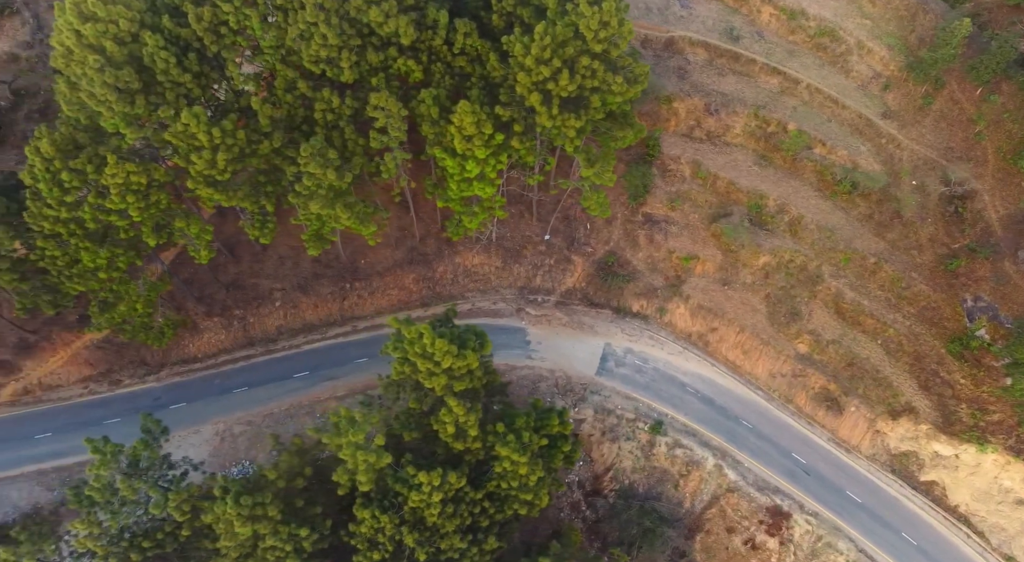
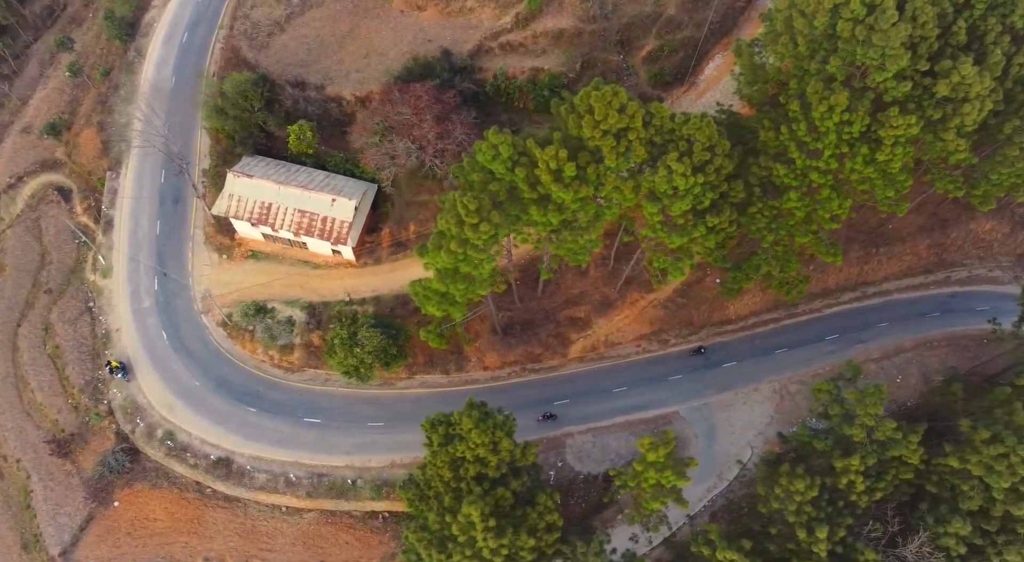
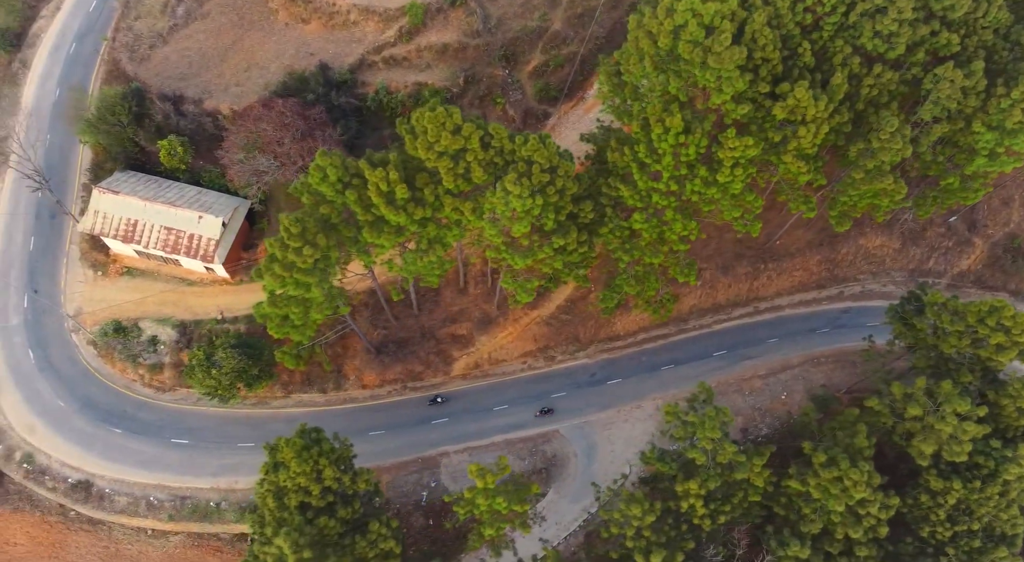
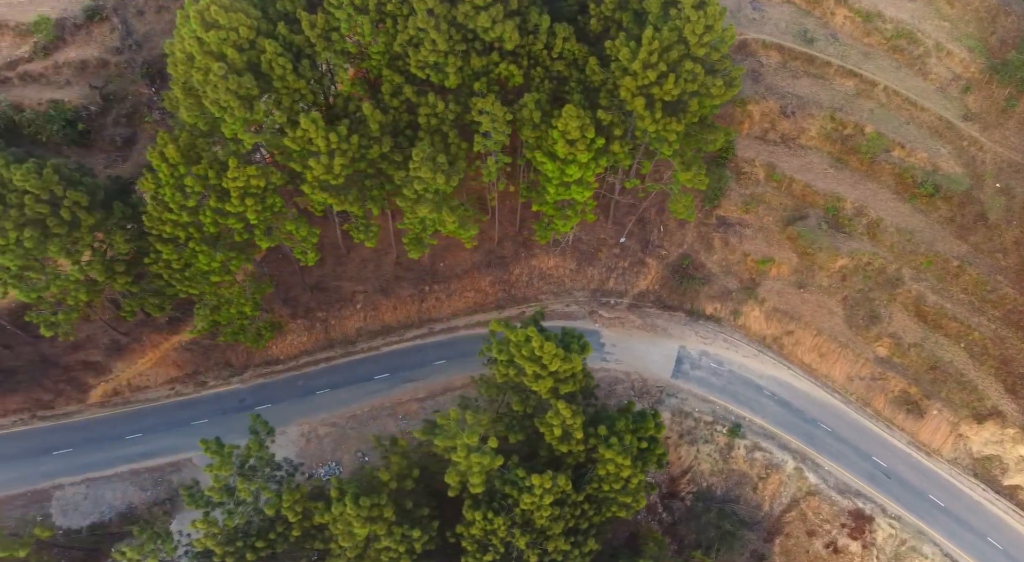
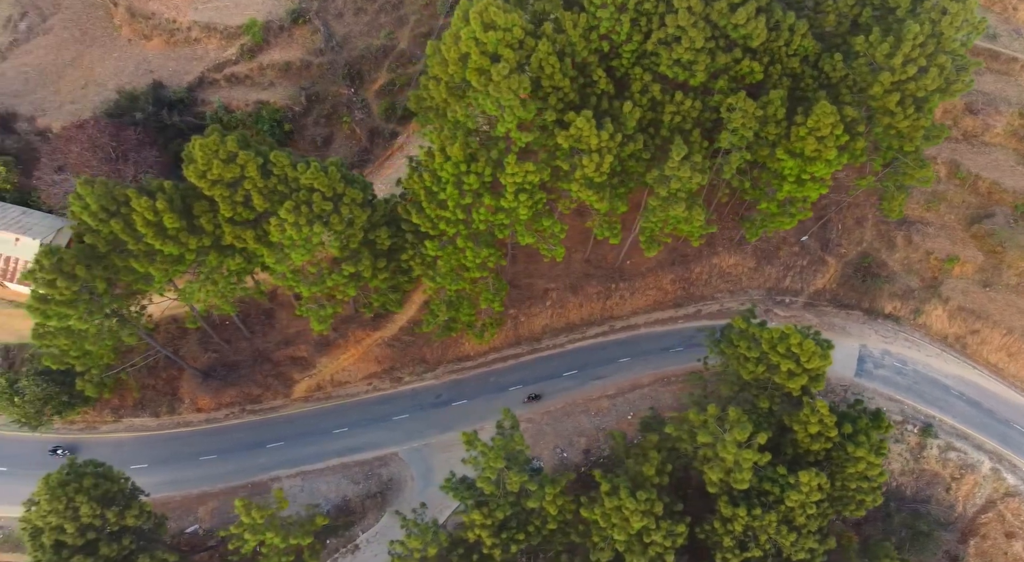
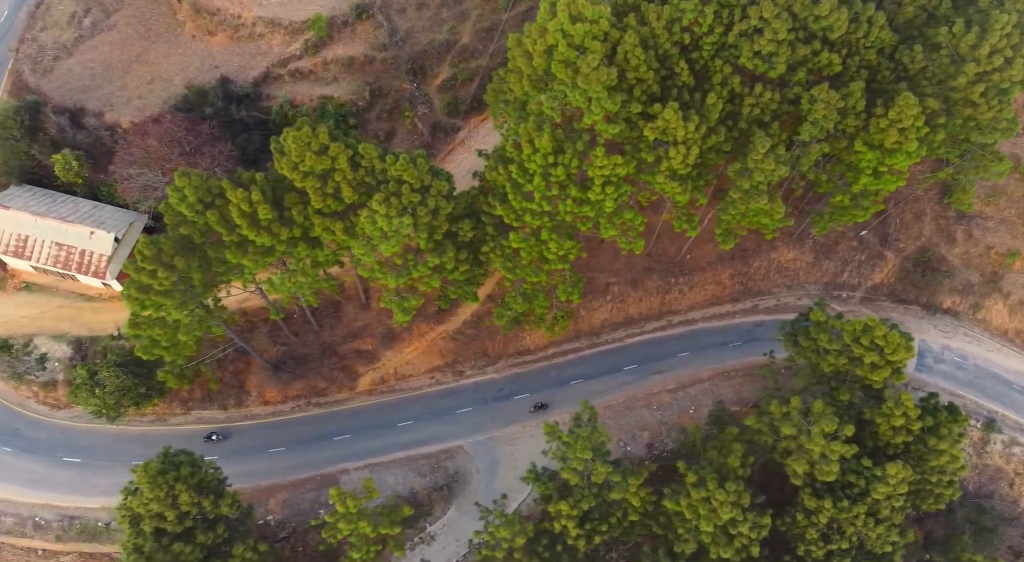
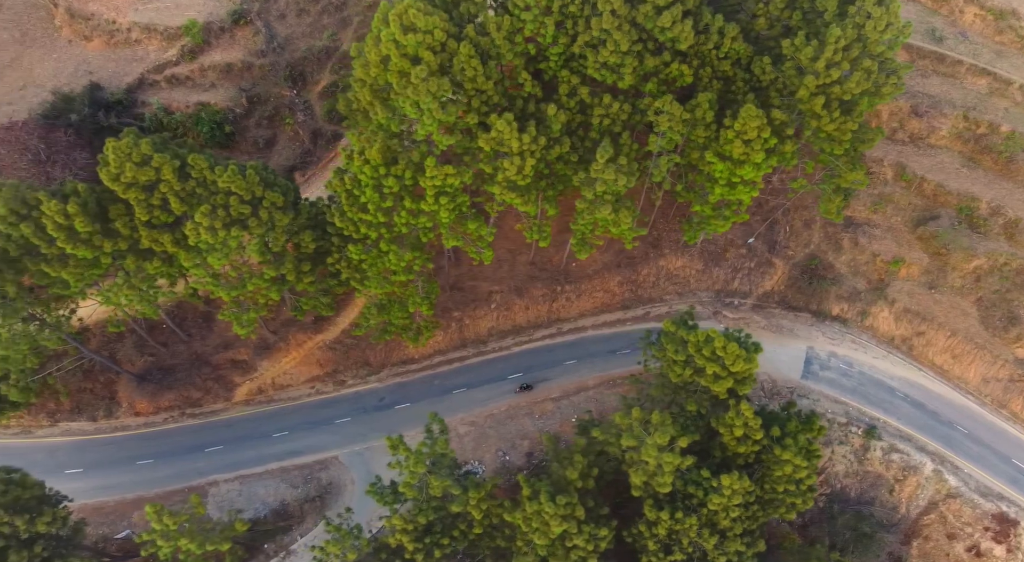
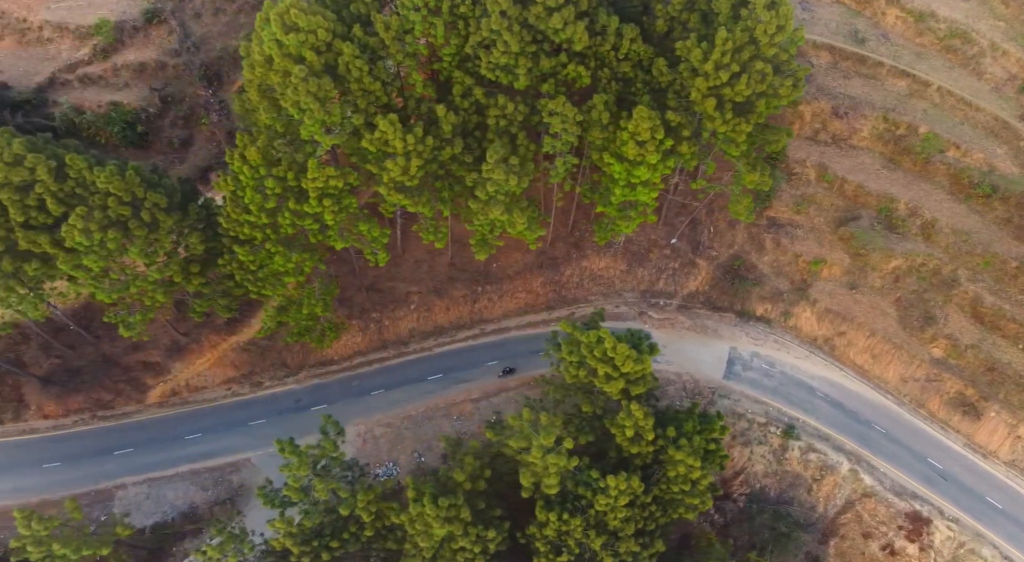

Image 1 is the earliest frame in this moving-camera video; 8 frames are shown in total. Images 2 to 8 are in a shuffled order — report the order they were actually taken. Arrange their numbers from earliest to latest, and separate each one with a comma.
4, 8, 7, 5, 6, 3, 2
